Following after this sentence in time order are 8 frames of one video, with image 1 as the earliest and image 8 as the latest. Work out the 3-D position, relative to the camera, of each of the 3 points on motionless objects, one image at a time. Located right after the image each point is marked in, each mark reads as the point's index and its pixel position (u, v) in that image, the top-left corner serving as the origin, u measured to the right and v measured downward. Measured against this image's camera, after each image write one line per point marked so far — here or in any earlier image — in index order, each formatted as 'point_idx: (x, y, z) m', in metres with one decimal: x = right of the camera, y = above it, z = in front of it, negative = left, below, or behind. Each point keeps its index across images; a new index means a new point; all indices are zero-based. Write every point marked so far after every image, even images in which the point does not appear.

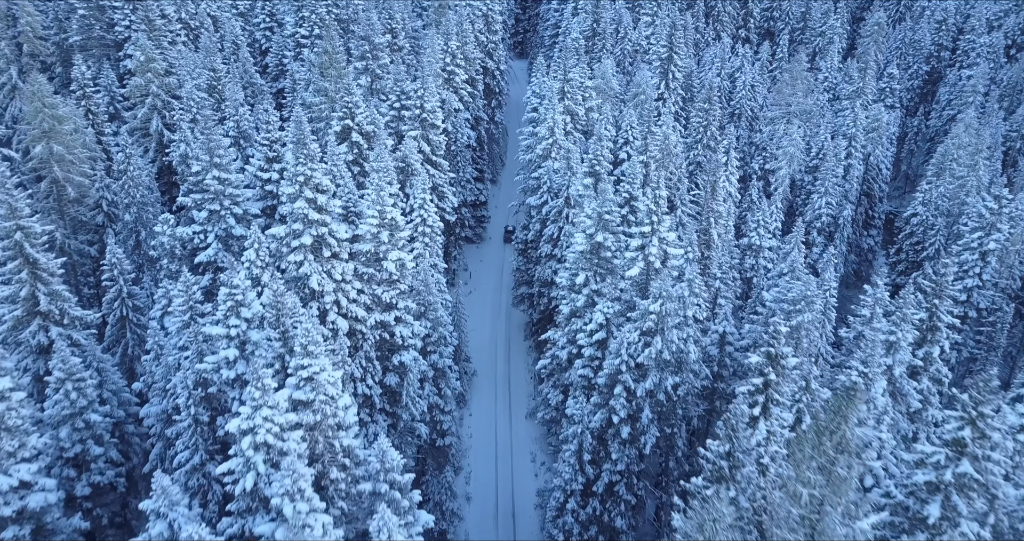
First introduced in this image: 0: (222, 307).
0: (-7.2, -0.9, +17.6) m
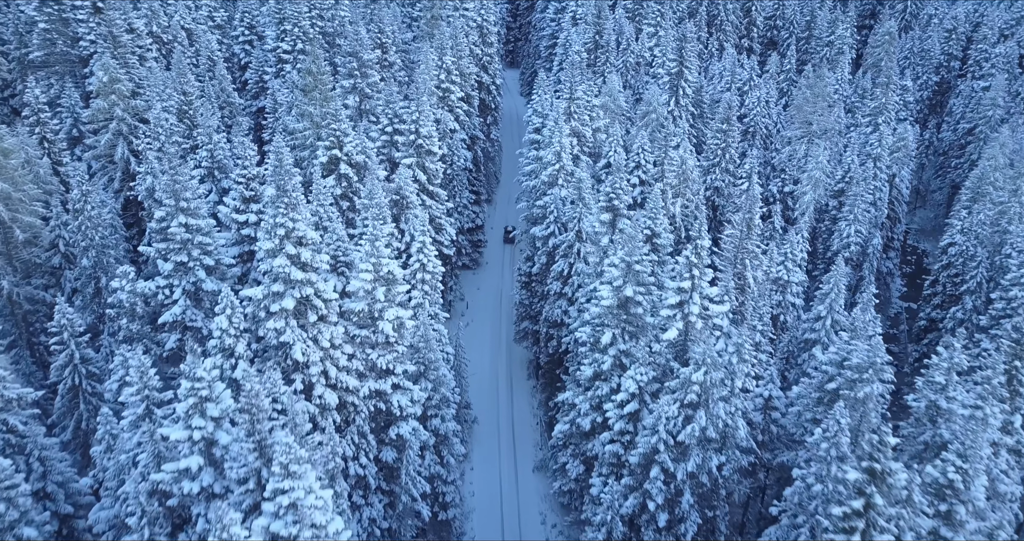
0: (-6.6, -2.7, +14.2) m
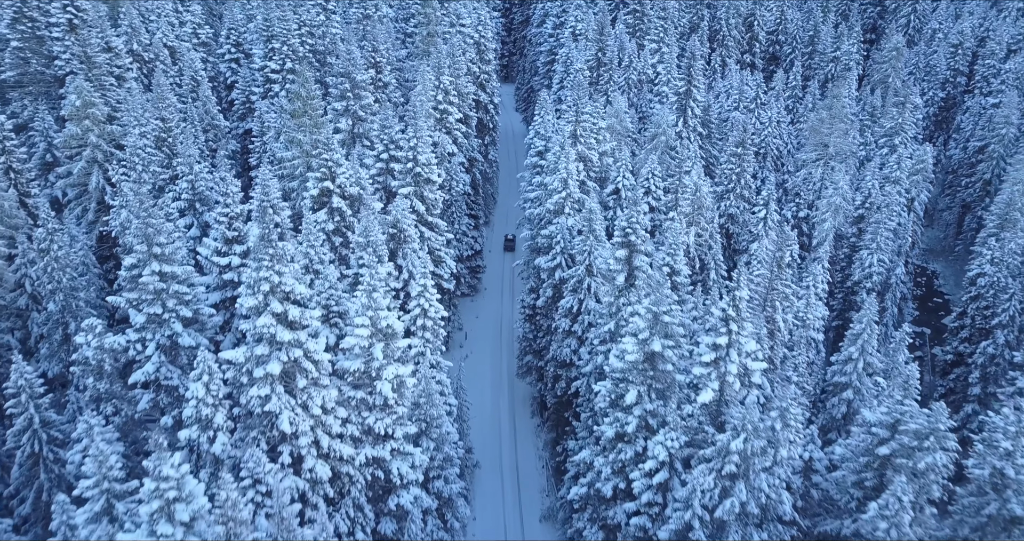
0: (-6.1, -4.0, +12.0) m
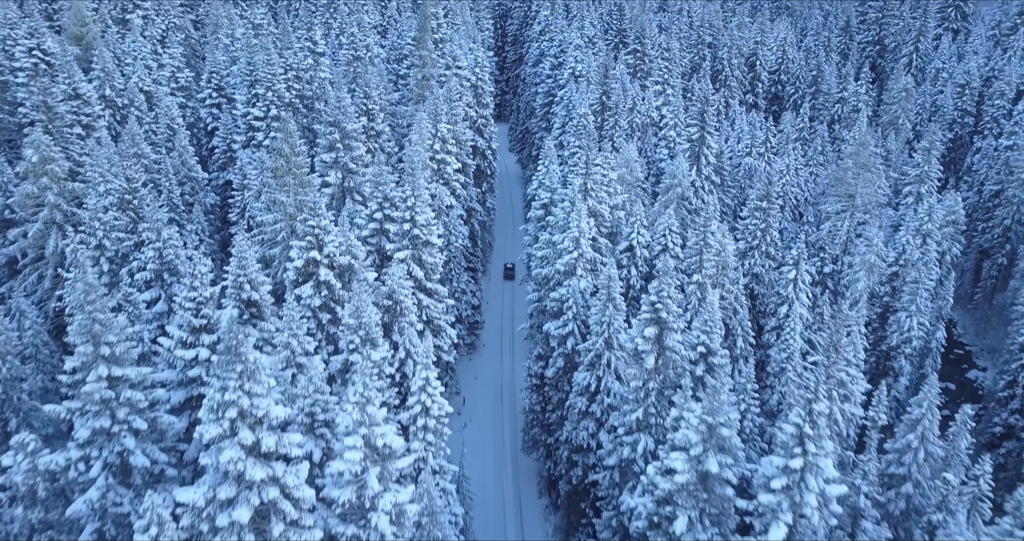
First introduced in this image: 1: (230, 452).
0: (-5.5, -5.9, +8.6) m
1: (-5.0, -3.2, +12.6) m
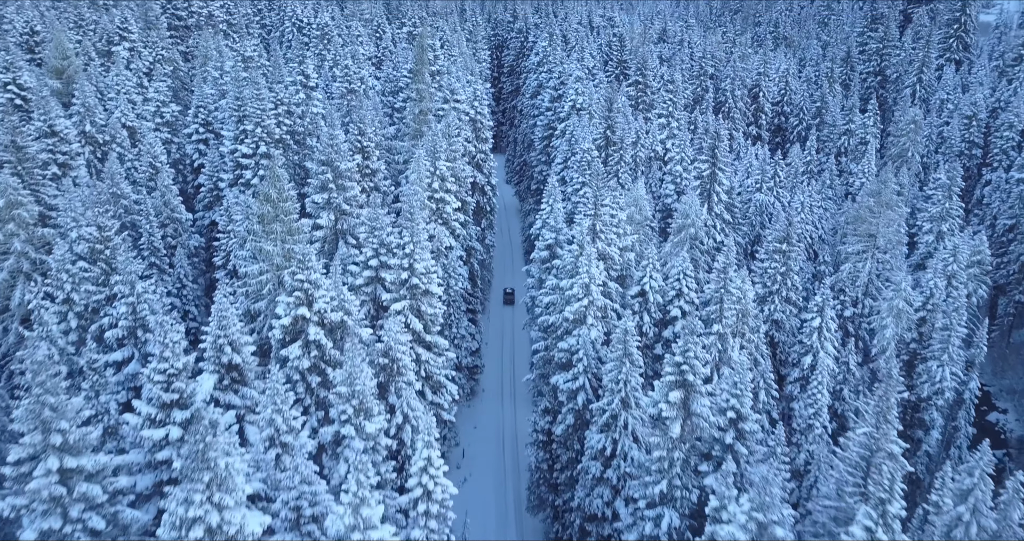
0: (-5.1, -7.1, +6.2) m
1: (-4.6, -4.5, +10.4) m
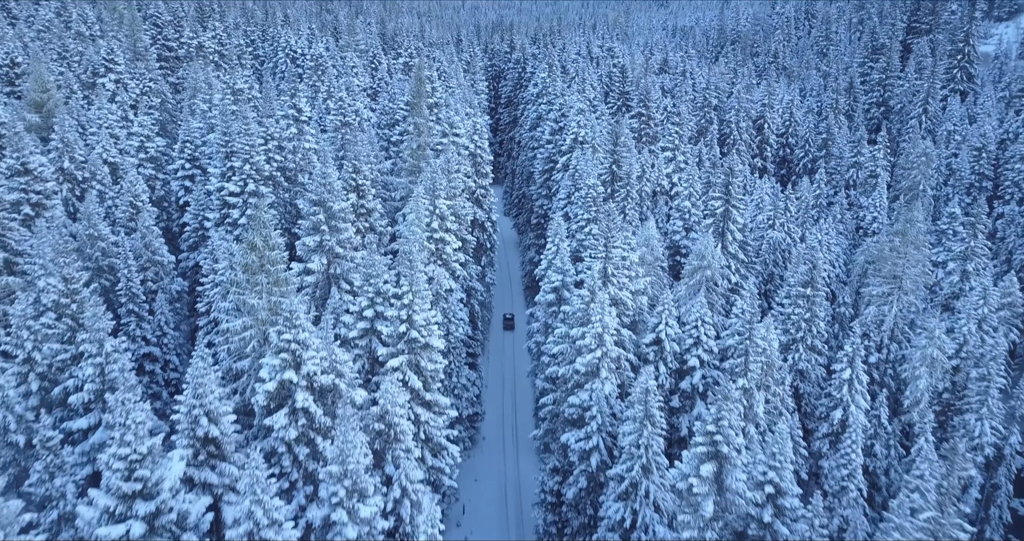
0: (-4.7, -8.0, +3.9) m
1: (-4.2, -5.6, +8.2) m
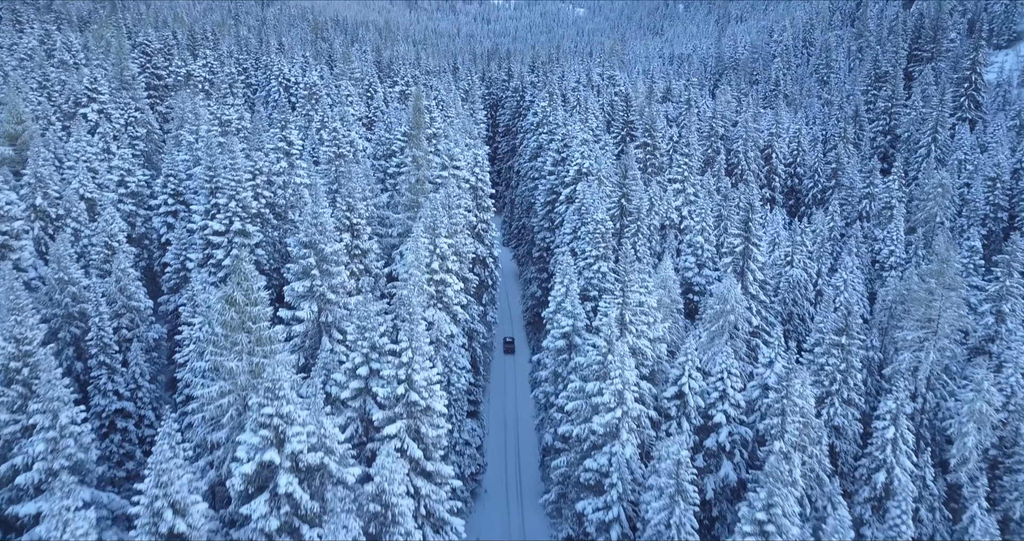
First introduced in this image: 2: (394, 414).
0: (-4.2, -8.8, +1.2) m
1: (-3.8, -6.6, +5.6) m
2: (-3.3, -4.0, +20.1) m
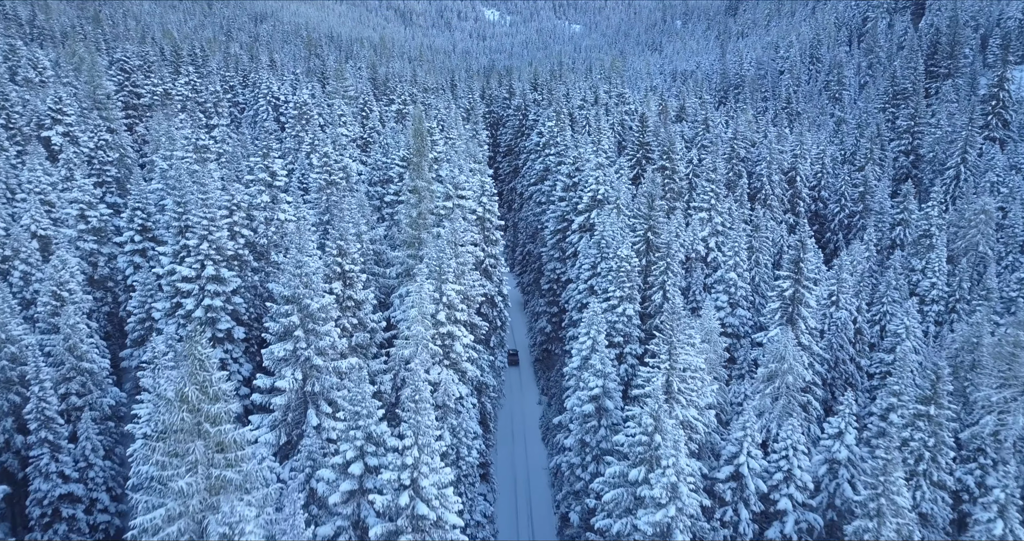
0: (-3.3, -10.1, -3.1) m
1: (-2.9, -7.9, +1.3) m
2: (-2.6, -5.6, +15.8) m
